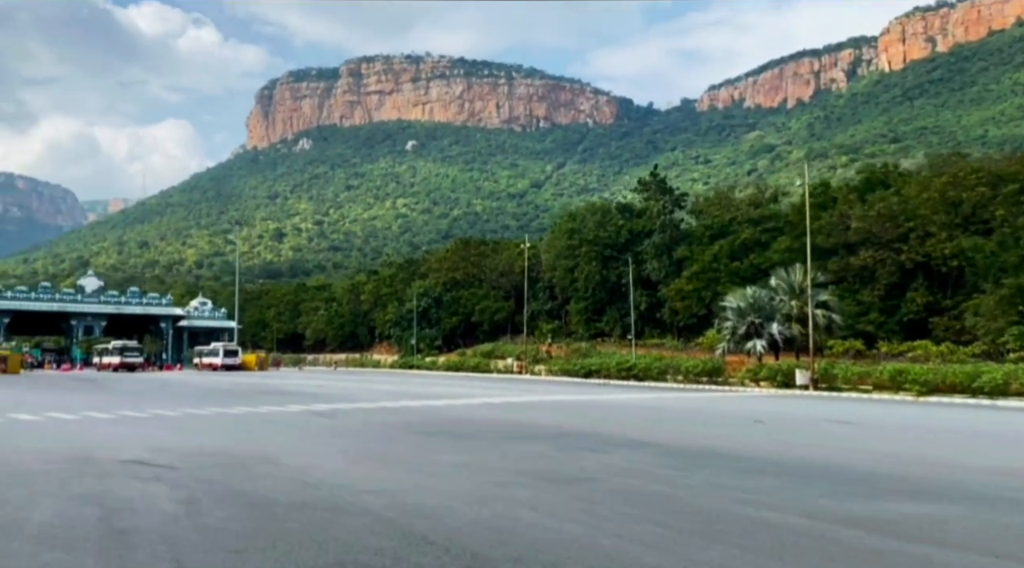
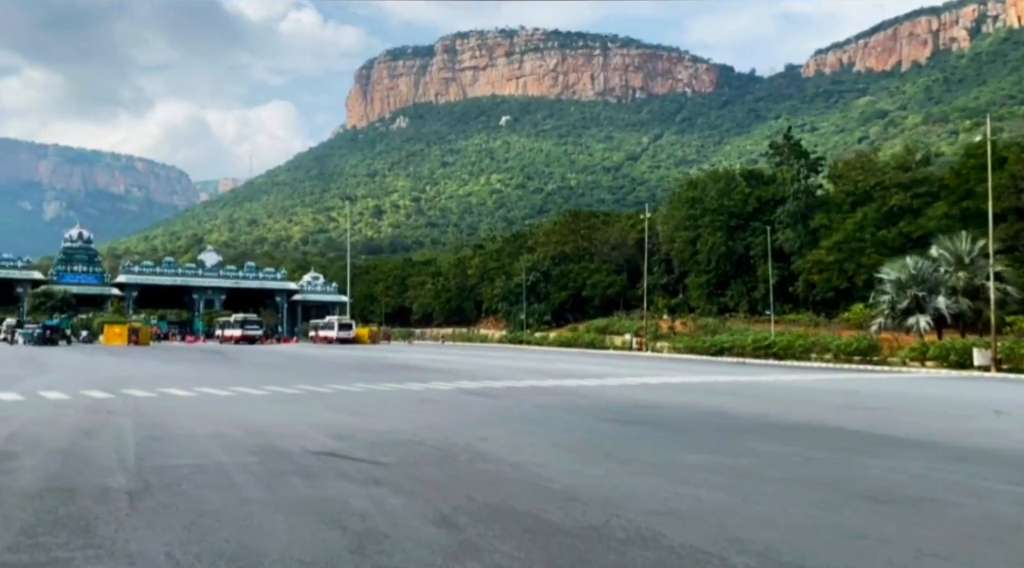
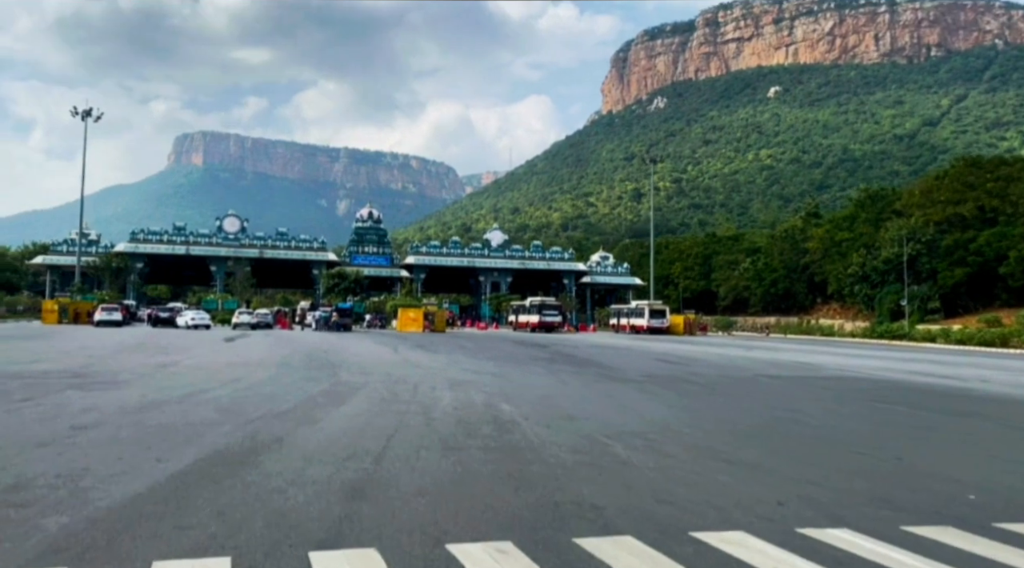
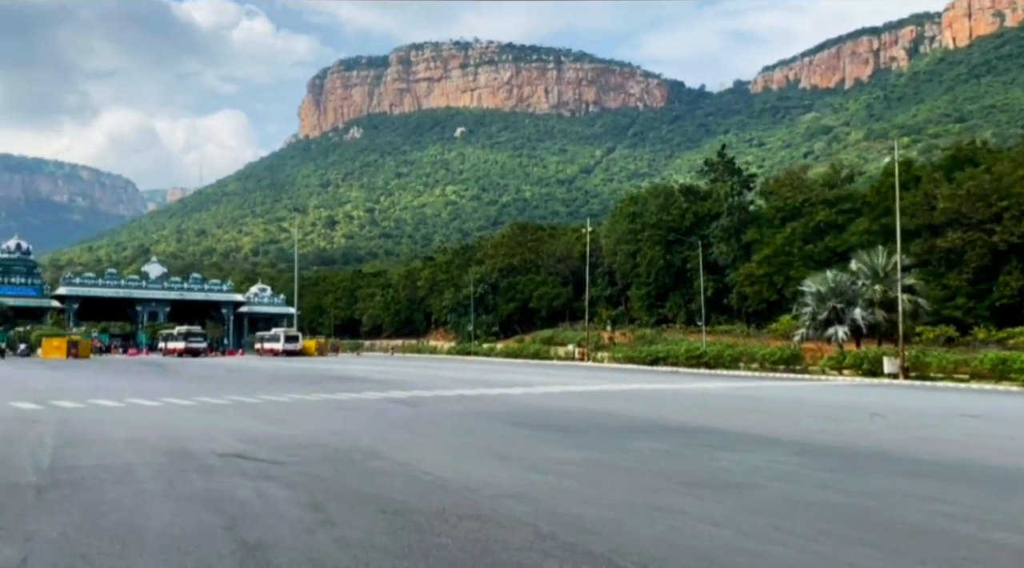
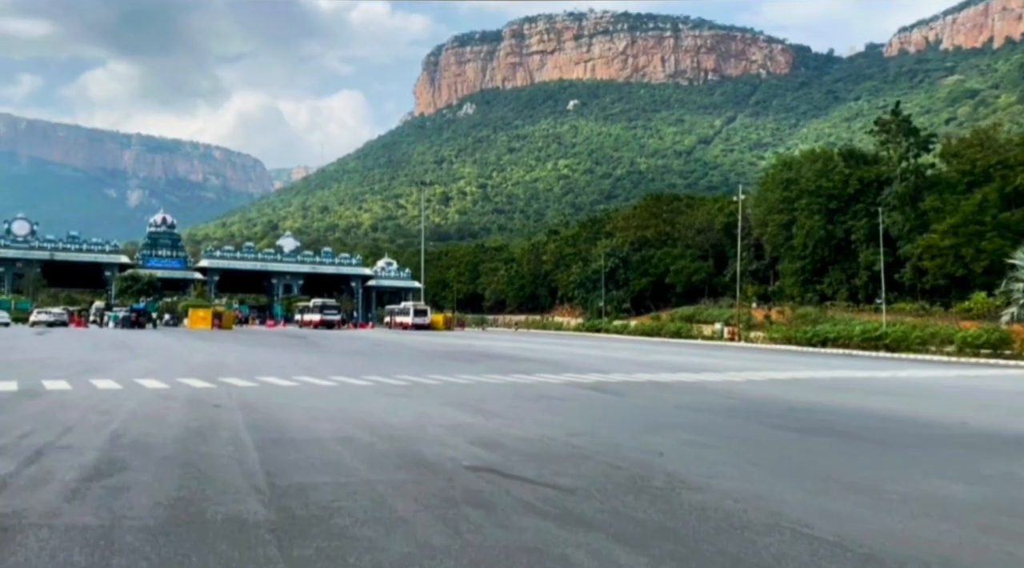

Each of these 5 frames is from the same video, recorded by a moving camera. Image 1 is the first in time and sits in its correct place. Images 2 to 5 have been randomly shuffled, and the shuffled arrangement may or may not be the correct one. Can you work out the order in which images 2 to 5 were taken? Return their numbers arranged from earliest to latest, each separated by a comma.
4, 2, 5, 3
